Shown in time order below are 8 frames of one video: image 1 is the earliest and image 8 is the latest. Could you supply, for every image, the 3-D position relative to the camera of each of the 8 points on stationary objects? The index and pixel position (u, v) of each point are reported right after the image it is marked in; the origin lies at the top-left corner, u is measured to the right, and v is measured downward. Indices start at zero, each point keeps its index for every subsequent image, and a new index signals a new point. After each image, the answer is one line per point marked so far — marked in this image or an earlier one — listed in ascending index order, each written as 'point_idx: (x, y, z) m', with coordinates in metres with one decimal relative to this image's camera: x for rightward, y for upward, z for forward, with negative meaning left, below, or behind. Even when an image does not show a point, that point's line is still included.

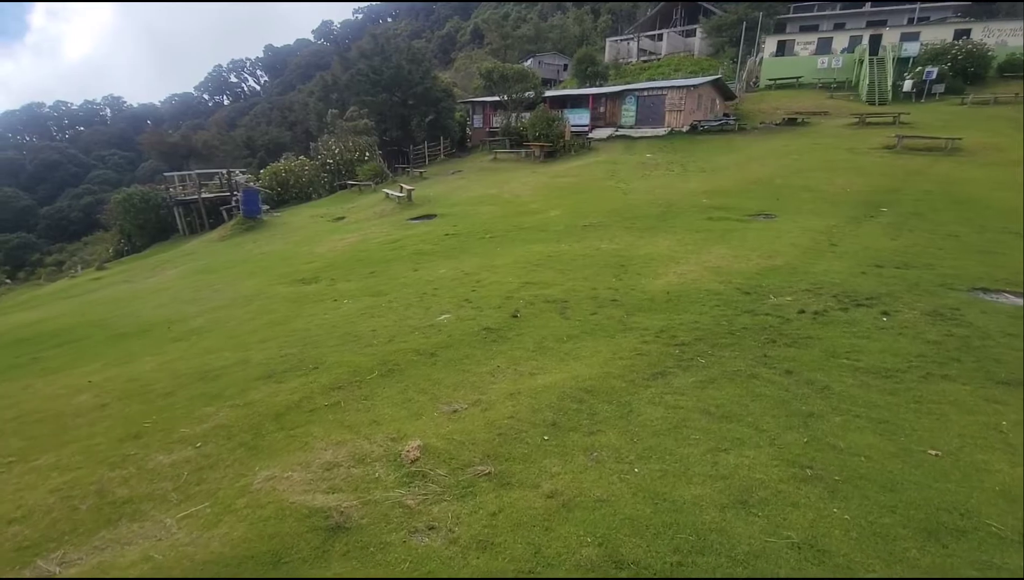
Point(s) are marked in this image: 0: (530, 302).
0: (+0.2, -0.2, +7.2) m
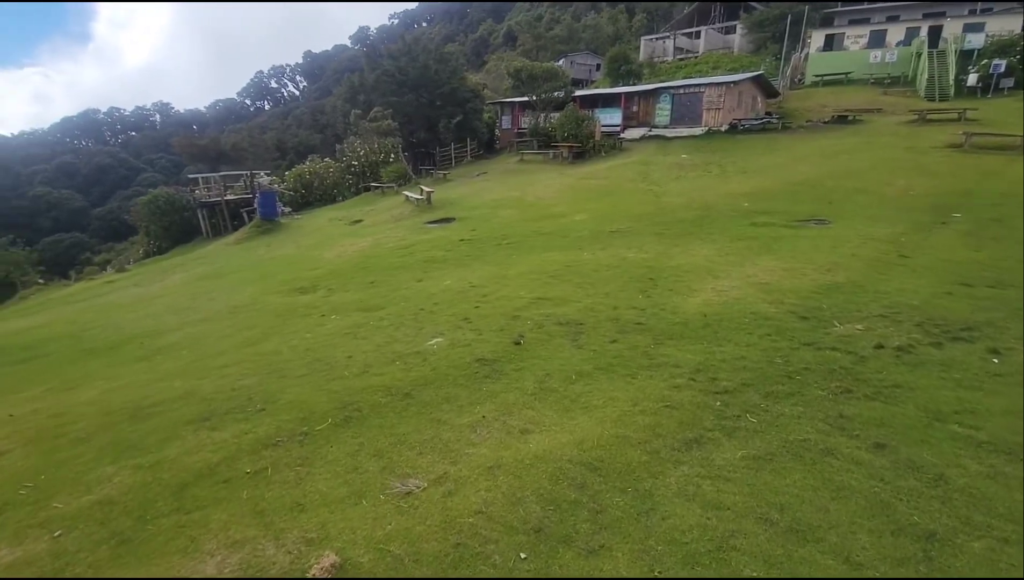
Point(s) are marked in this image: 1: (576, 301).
0: (+0.3, -0.4, +6.1) m
1: (+0.9, -0.2, +6.9) m
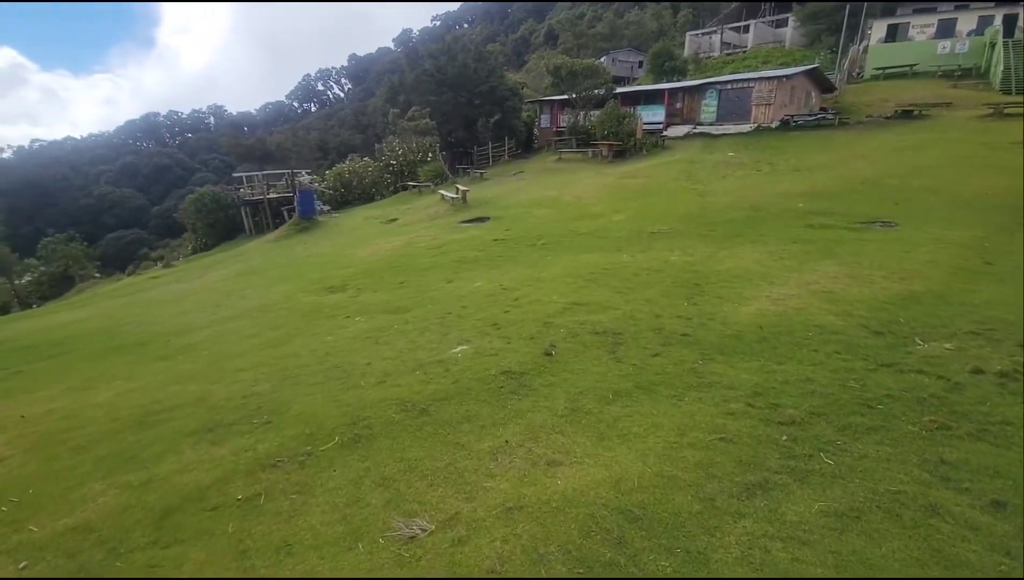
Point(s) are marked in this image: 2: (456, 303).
0: (+0.7, -0.5, +5.6) m
1: (+1.3, -0.2, +6.4) m
2: (-0.8, -0.2, +7.3) m
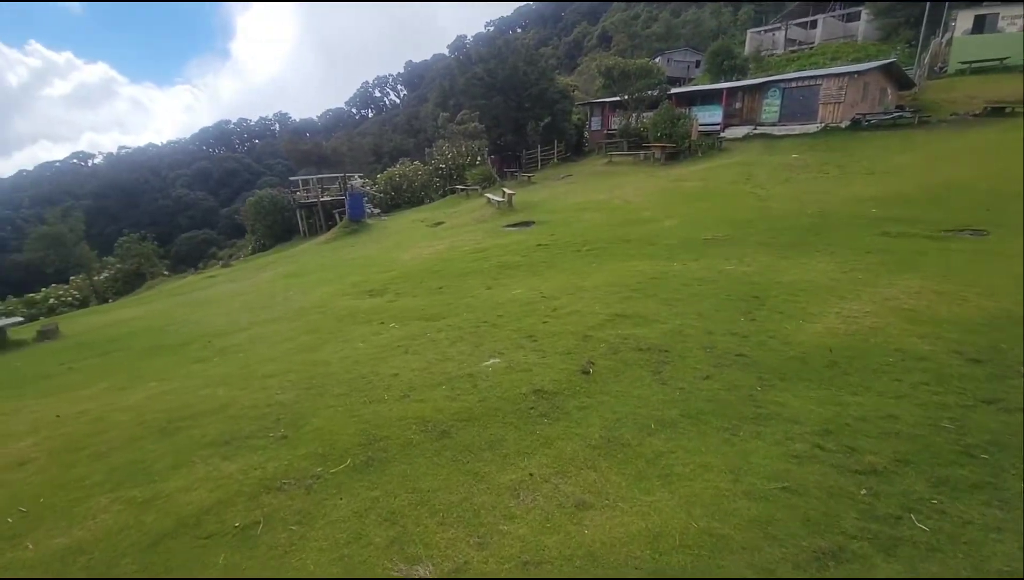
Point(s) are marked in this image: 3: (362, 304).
0: (+1.0, -0.6, +5.2) m
1: (+1.8, -0.4, +5.9) m
2: (-0.3, -0.3, +6.9) m
3: (-2.6, -0.2, +8.6) m
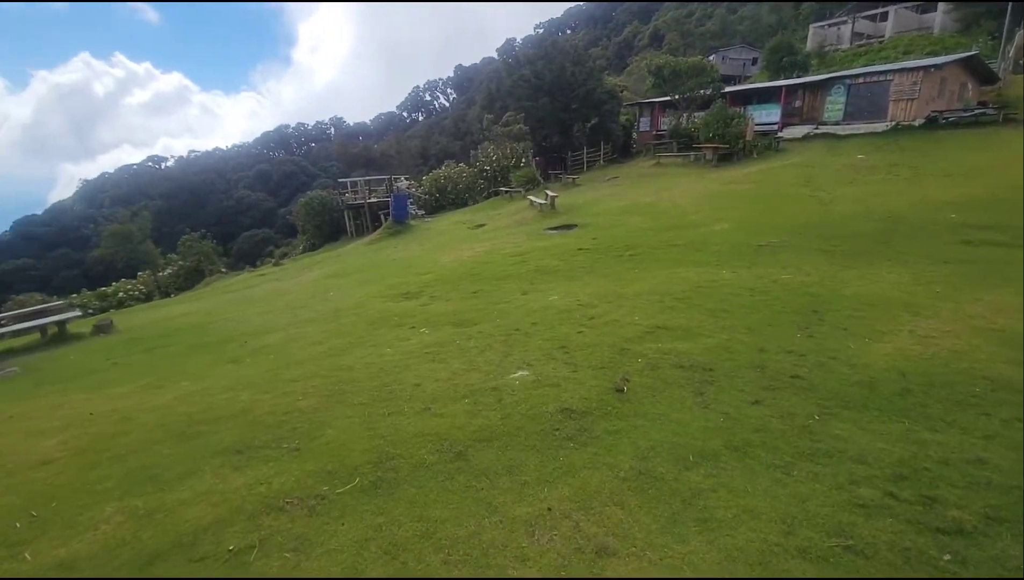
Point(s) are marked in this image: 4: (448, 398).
0: (+1.3, -0.7, +4.8) m
1: (+2.1, -0.5, +5.4) m
2: (+0.2, -0.4, +6.7) m
3: (-2.0, -0.3, +8.5) m
4: (-0.6, -0.9, +4.3) m
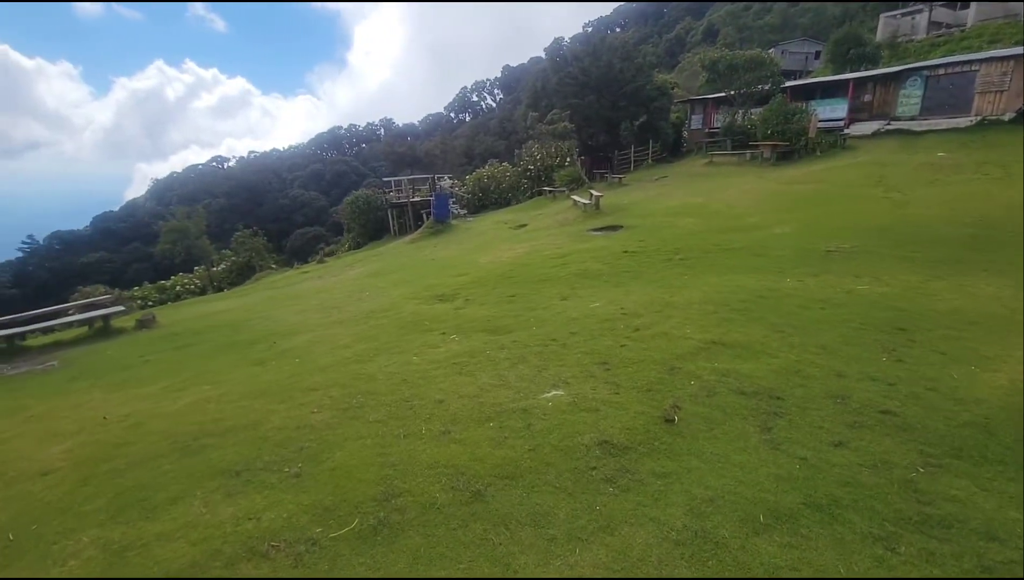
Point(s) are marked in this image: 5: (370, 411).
0: (+1.6, -0.8, +4.1) m
1: (+2.5, -0.6, +4.7) m
2: (+0.6, -0.5, +6.1) m
3: (-1.3, -0.3, +8.1) m
4: (-0.3, -1.0, +3.8) m
5: (-1.2, -1.0, +4.1) m
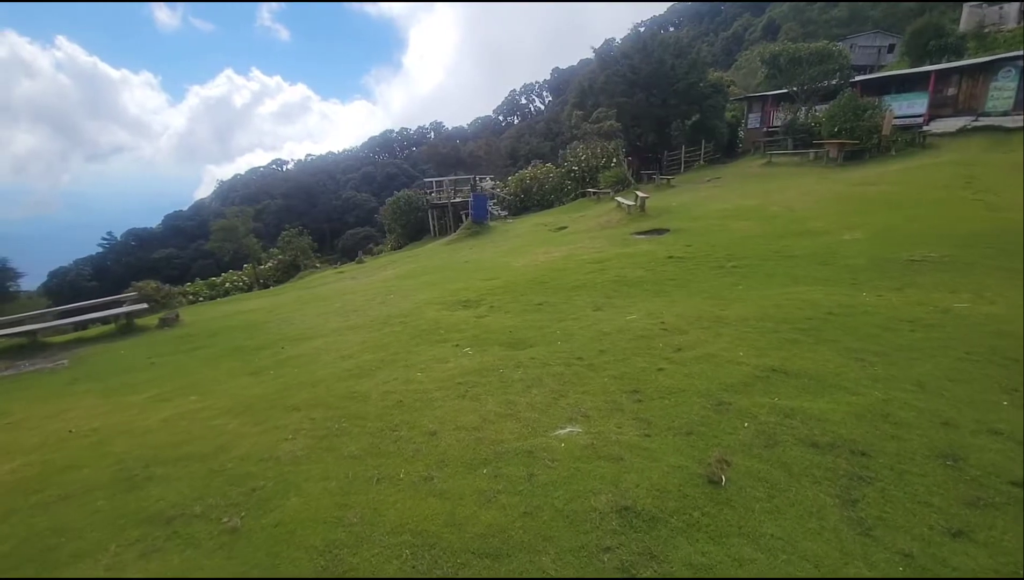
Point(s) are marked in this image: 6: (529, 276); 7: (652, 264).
0: (+1.6, -0.9, +3.2) m
1: (+2.6, -0.8, +3.7) m
2: (+0.9, -0.6, +5.3) m
3: (-0.9, -0.4, +7.5) m
4: (-0.3, -1.1, +3.1) m
5: (-1.1, -1.1, +3.5) m
6: (+0.3, +0.3, +10.0) m
7: (+2.6, +0.5, +9.2) m
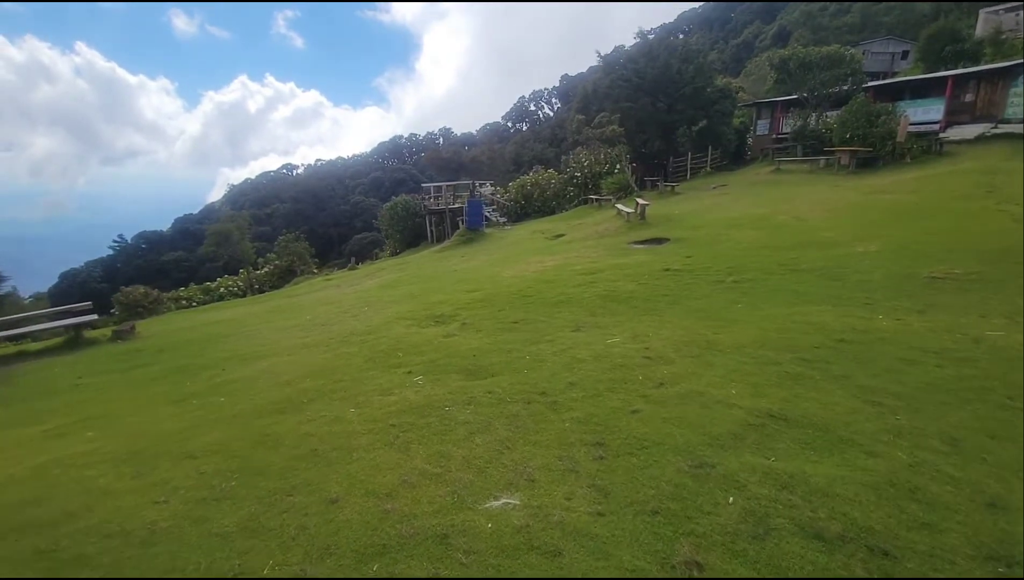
0: (+1.2, -1.1, +2.5) m
1: (+2.1, -1.0, +3.0) m
2: (+0.5, -0.8, +4.6) m
3: (-1.3, -0.6, +6.8) m
4: (-0.8, -1.2, +2.4) m
5: (-1.6, -1.2, +2.8) m
6: (0.0, 0.0, +9.3) m
7: (+2.3, +0.2, +8.5) m
